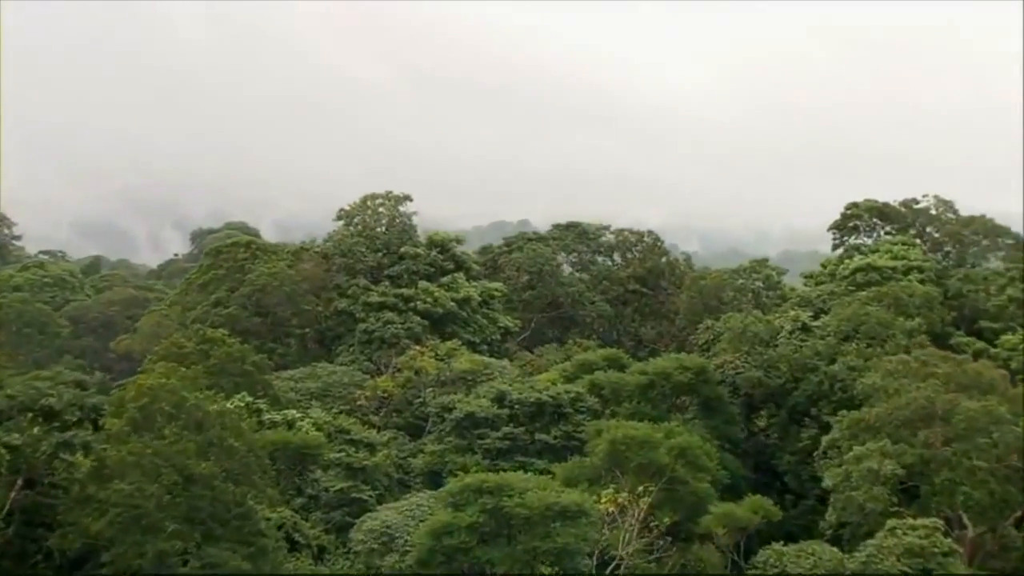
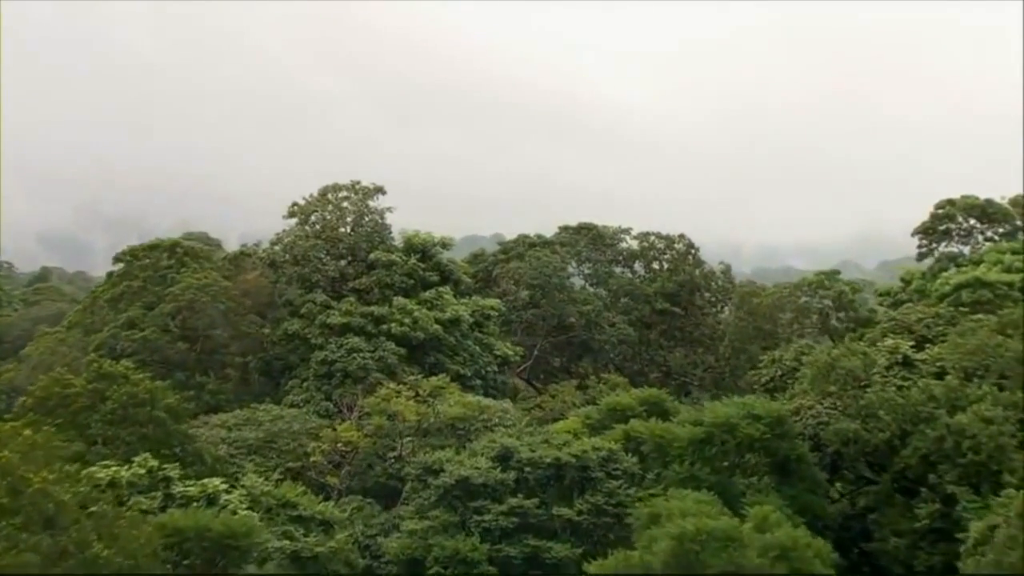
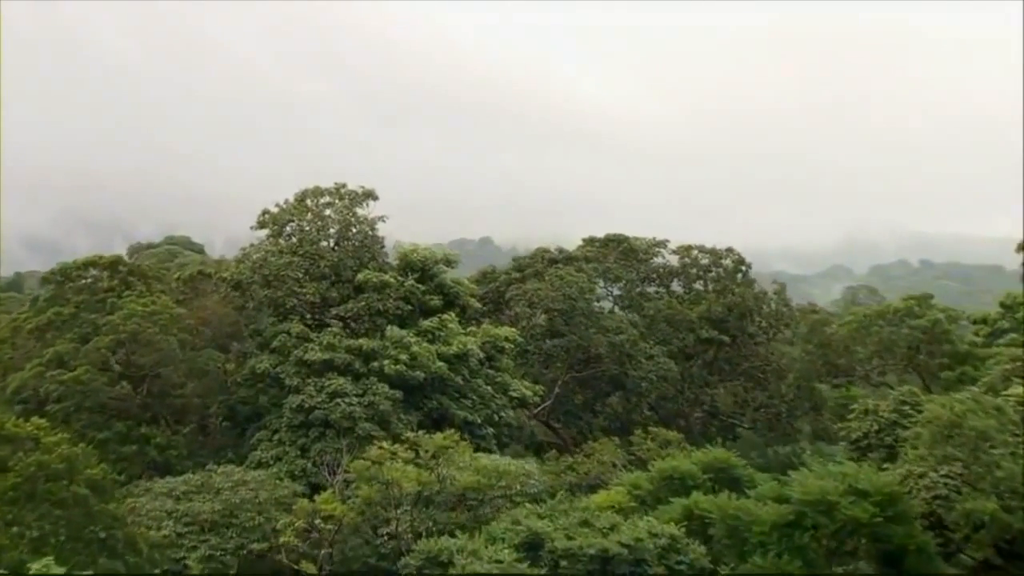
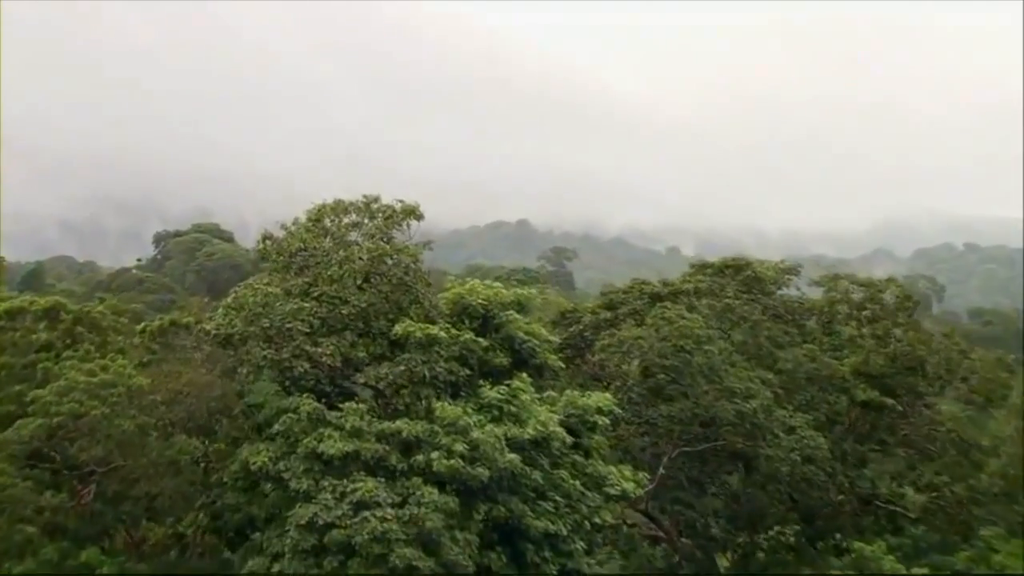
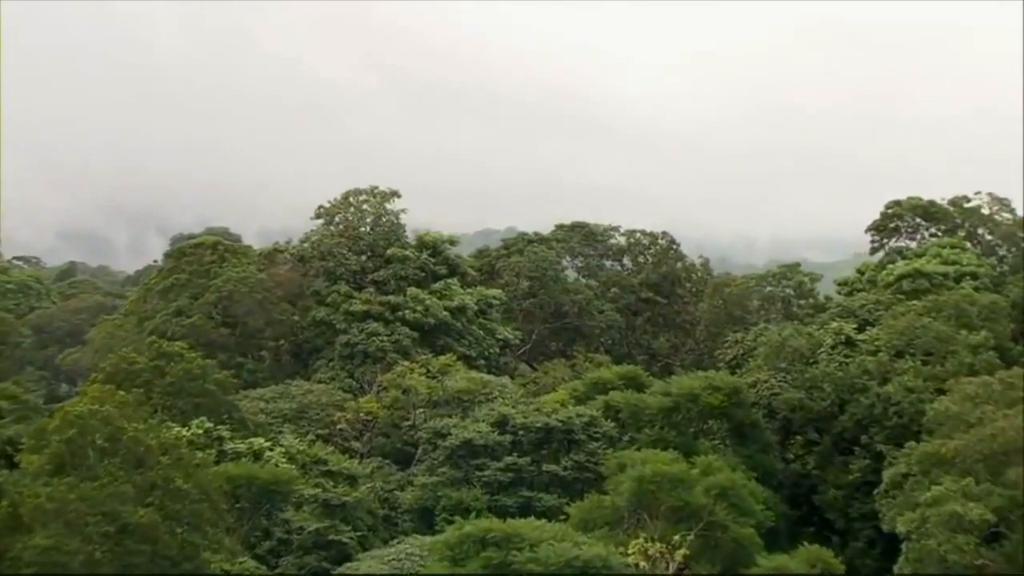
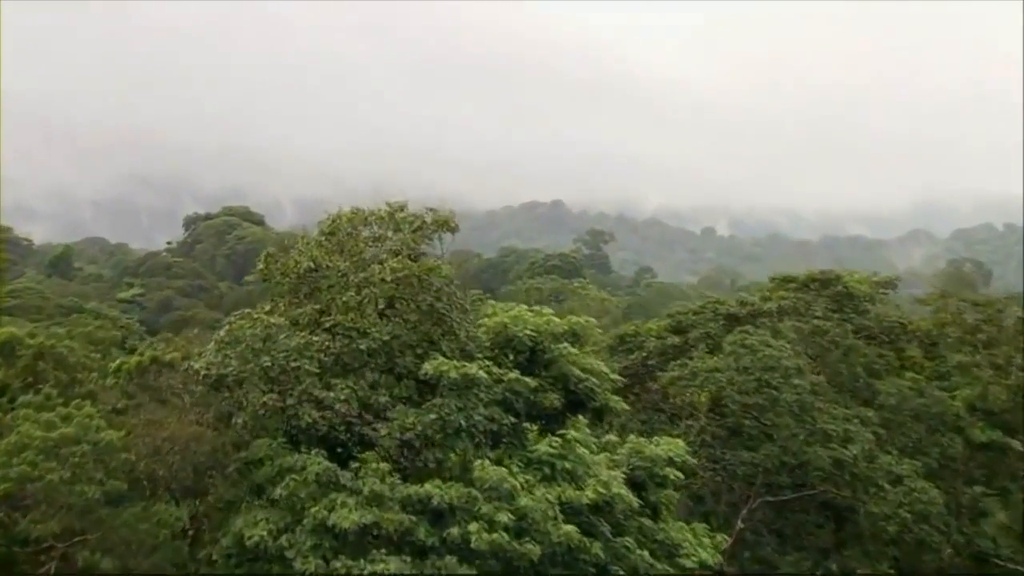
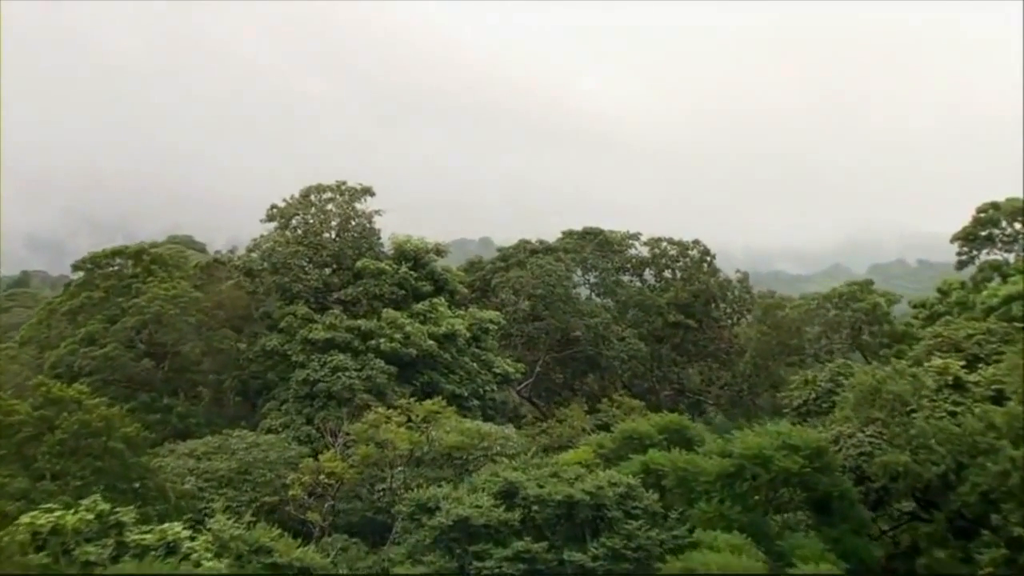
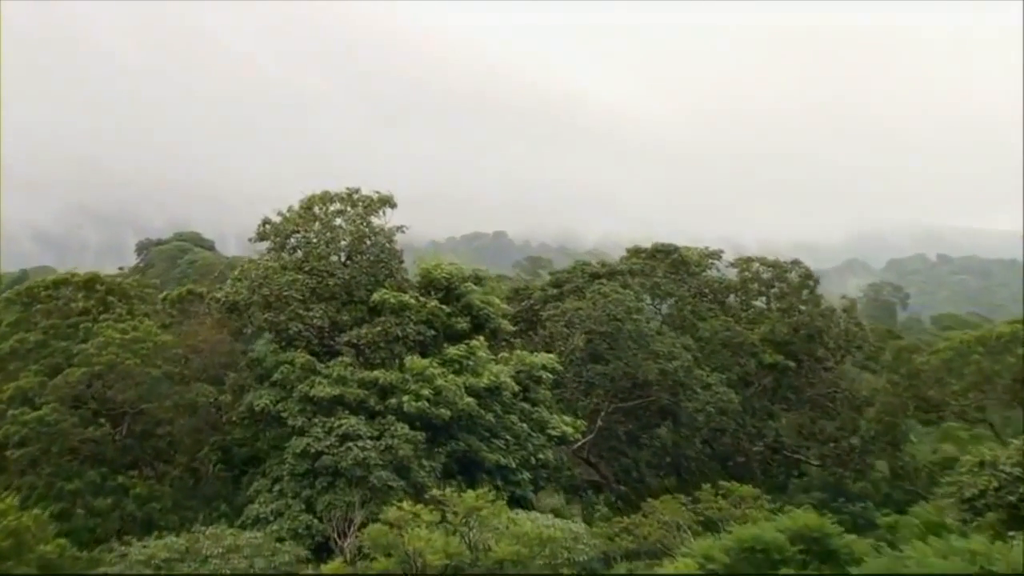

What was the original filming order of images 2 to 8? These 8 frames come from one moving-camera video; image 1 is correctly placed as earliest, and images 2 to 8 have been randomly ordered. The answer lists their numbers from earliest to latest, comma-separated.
5, 2, 7, 3, 8, 4, 6
